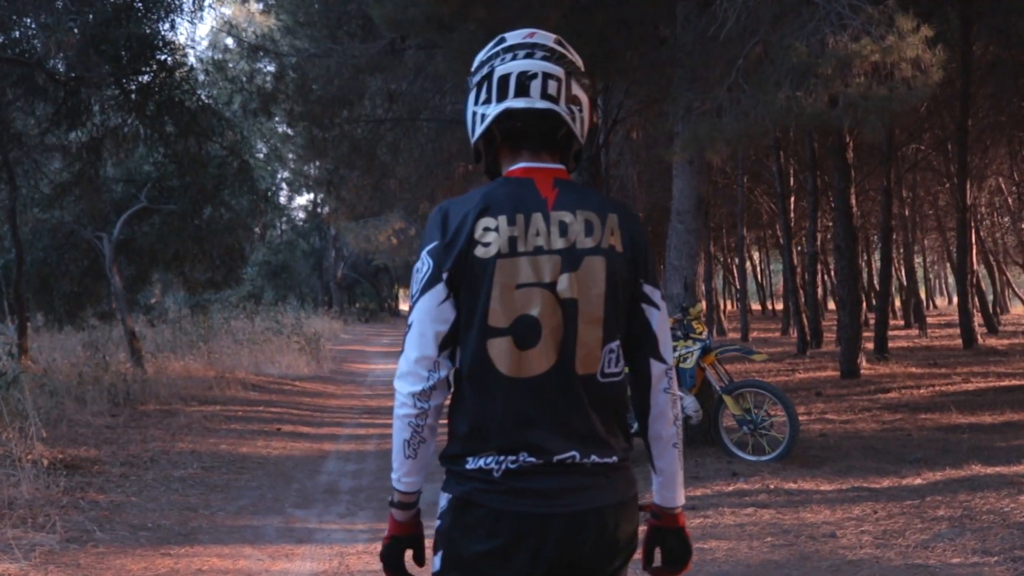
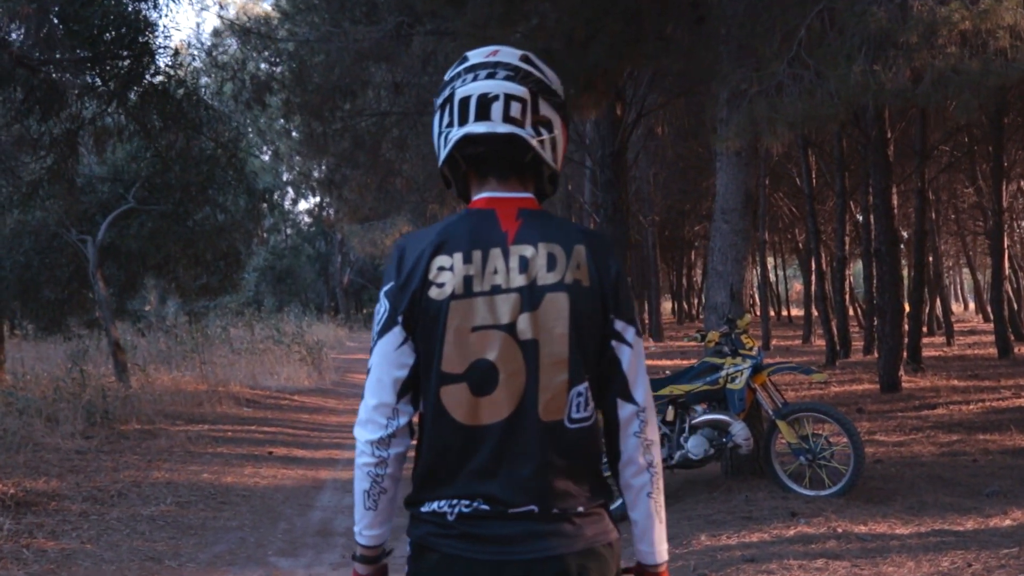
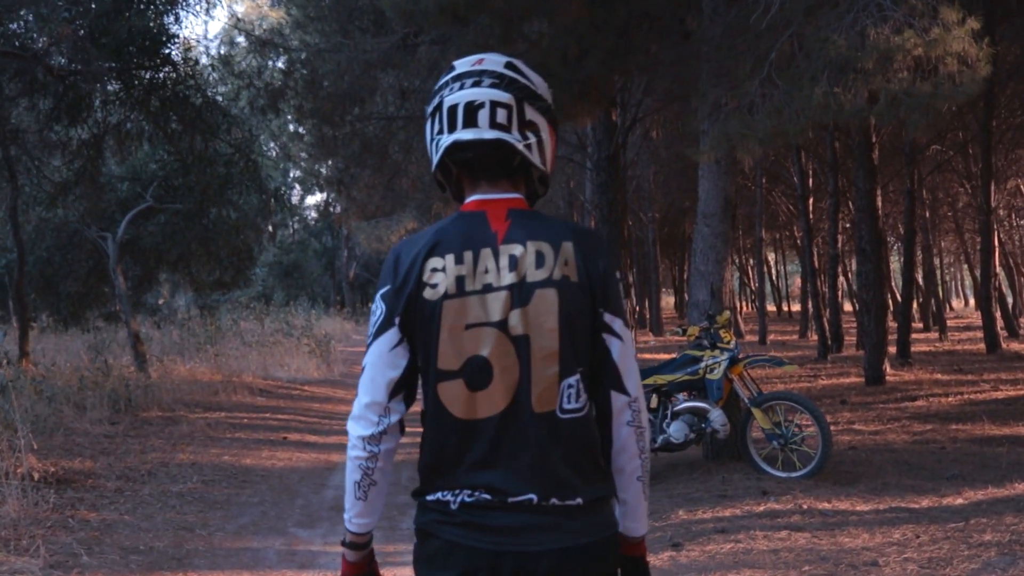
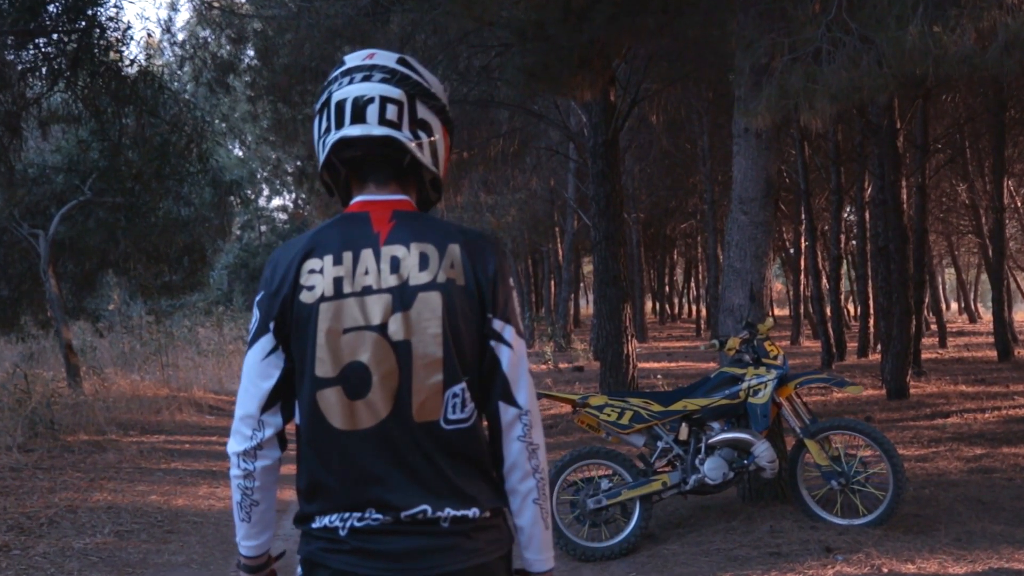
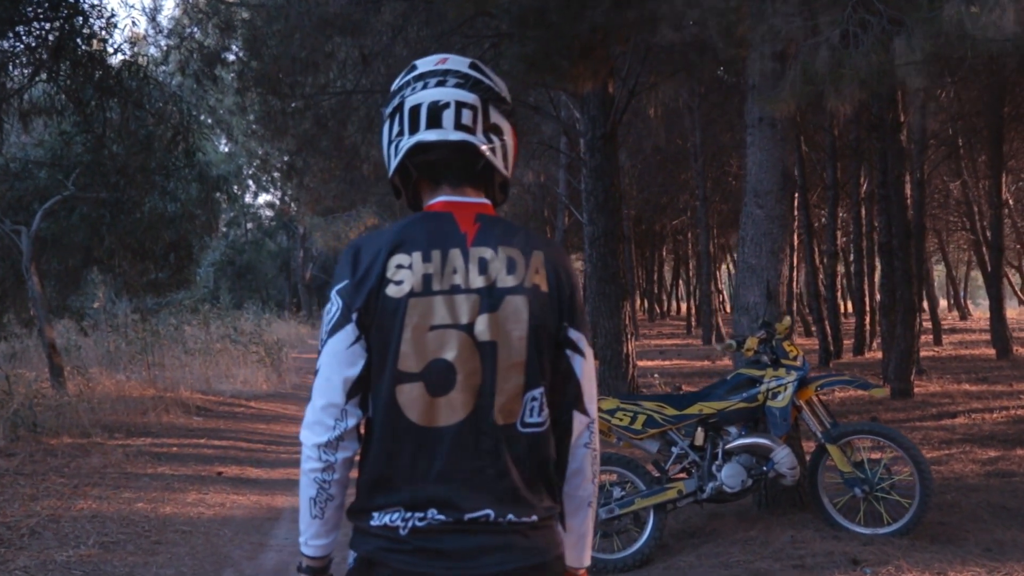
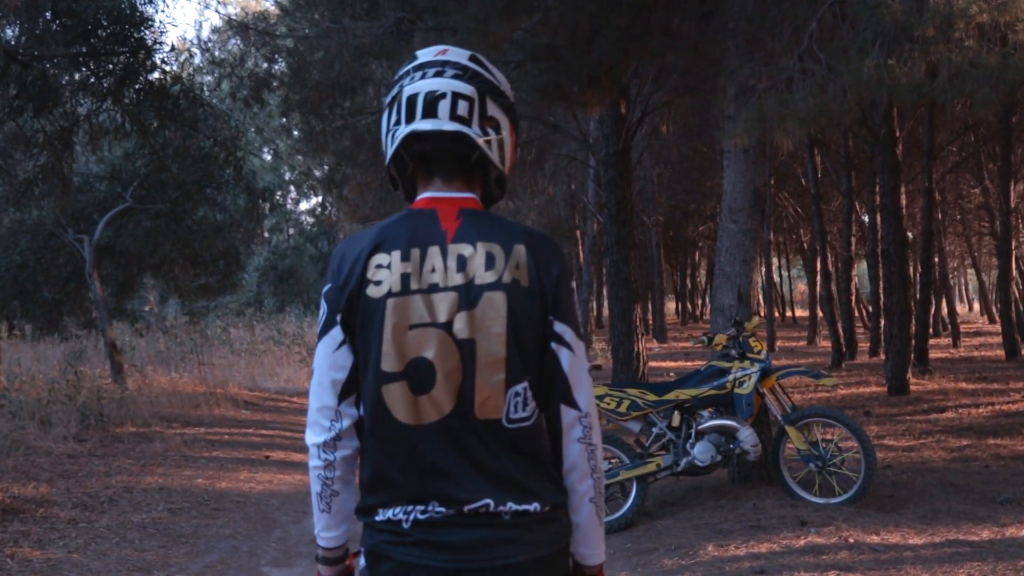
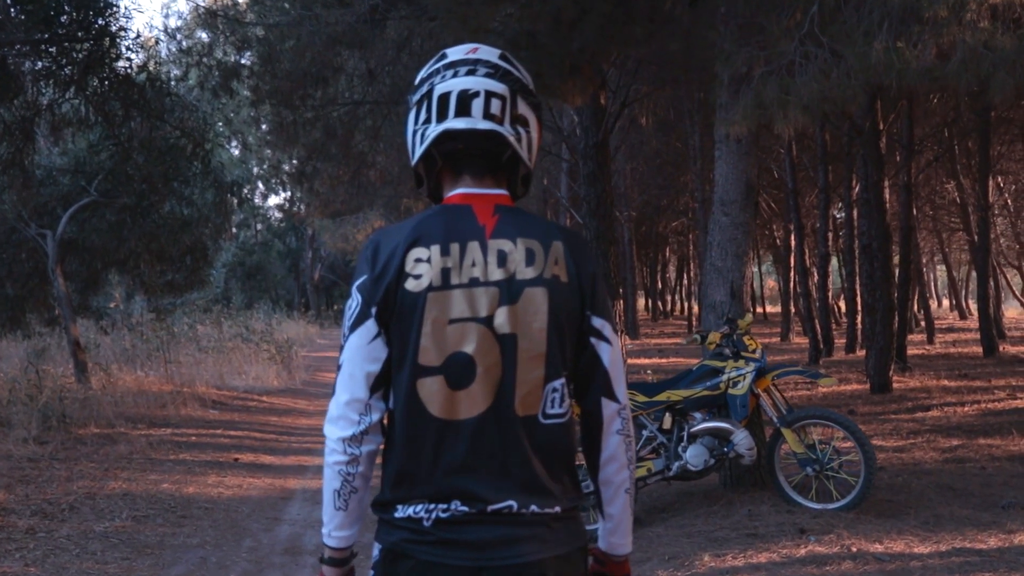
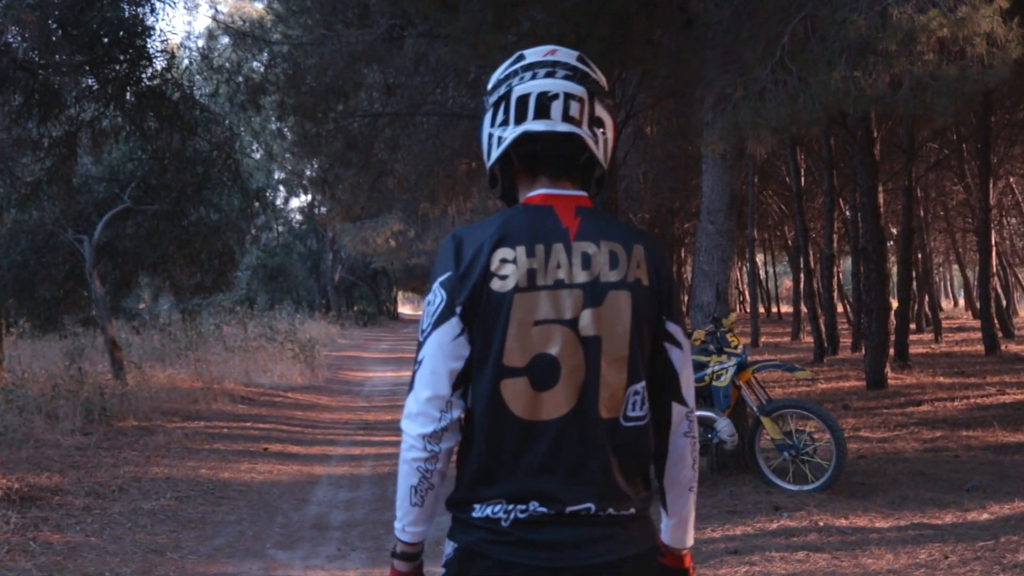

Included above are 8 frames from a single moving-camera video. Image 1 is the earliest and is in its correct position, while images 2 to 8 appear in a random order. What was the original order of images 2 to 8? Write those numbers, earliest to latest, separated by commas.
3, 8, 2, 6, 7, 4, 5
